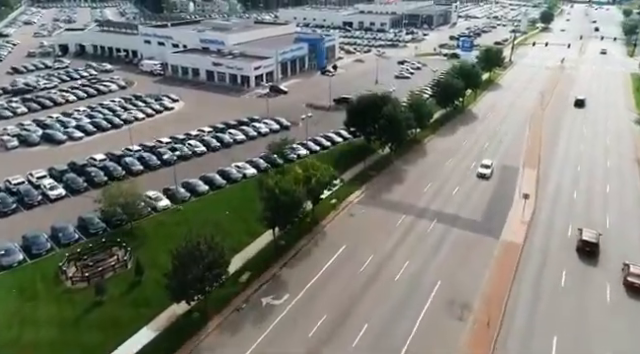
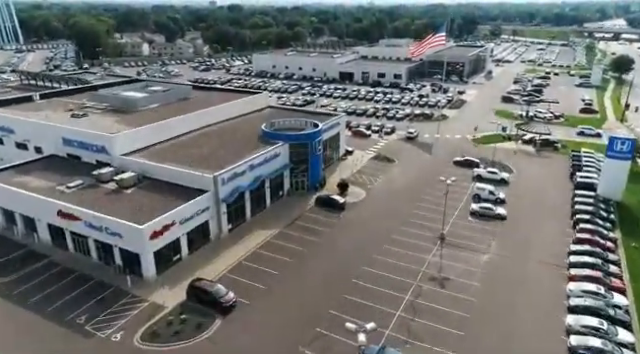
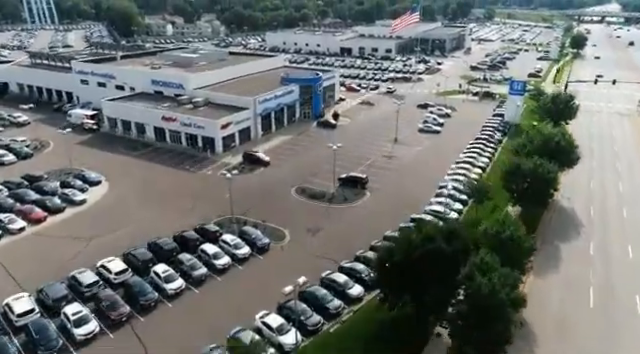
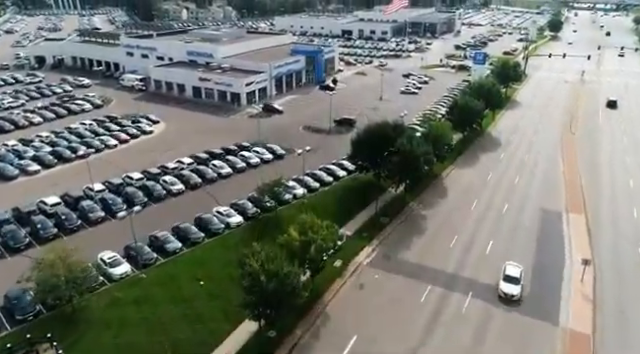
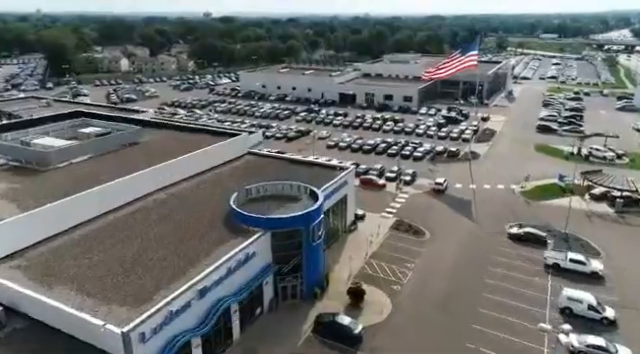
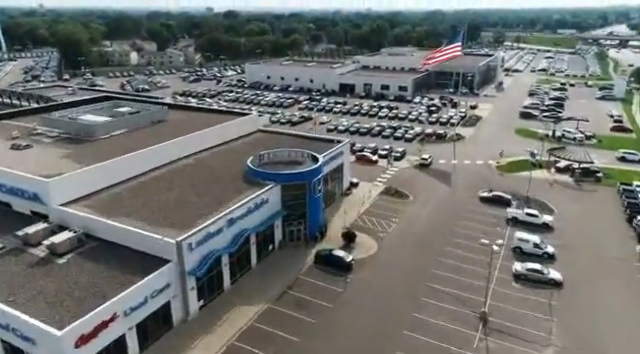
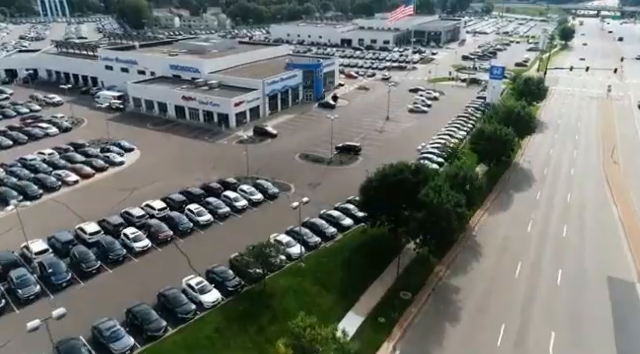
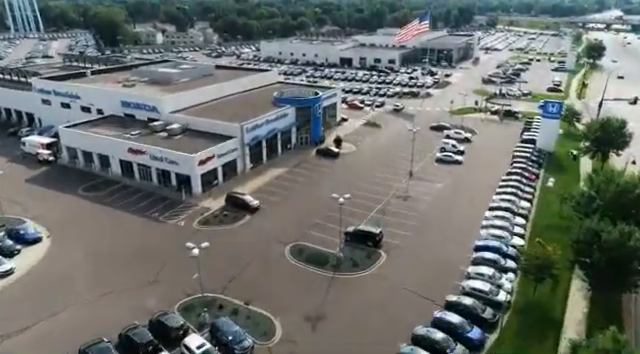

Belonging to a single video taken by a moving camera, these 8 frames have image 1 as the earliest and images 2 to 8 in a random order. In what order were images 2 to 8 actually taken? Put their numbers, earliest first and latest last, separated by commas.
4, 7, 3, 8, 2, 6, 5
